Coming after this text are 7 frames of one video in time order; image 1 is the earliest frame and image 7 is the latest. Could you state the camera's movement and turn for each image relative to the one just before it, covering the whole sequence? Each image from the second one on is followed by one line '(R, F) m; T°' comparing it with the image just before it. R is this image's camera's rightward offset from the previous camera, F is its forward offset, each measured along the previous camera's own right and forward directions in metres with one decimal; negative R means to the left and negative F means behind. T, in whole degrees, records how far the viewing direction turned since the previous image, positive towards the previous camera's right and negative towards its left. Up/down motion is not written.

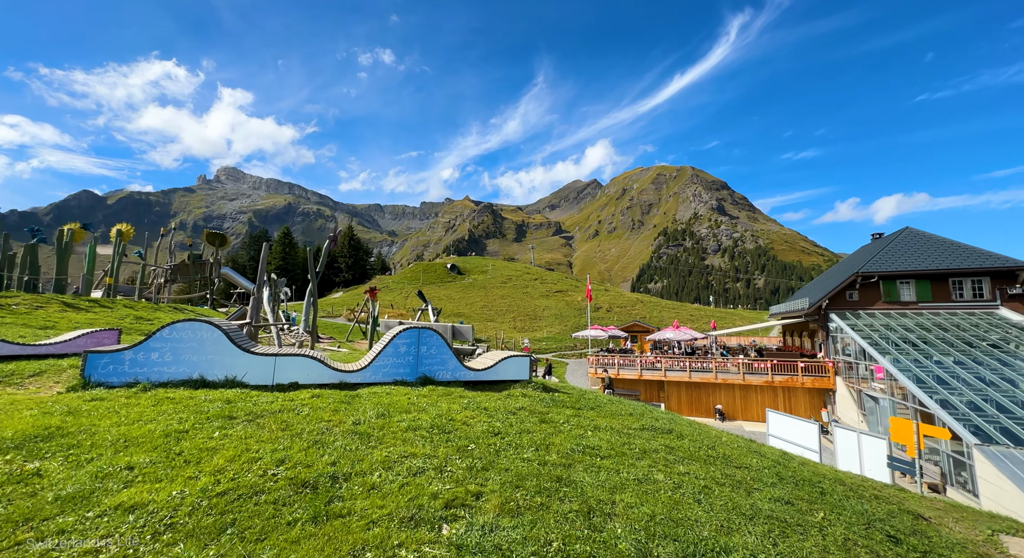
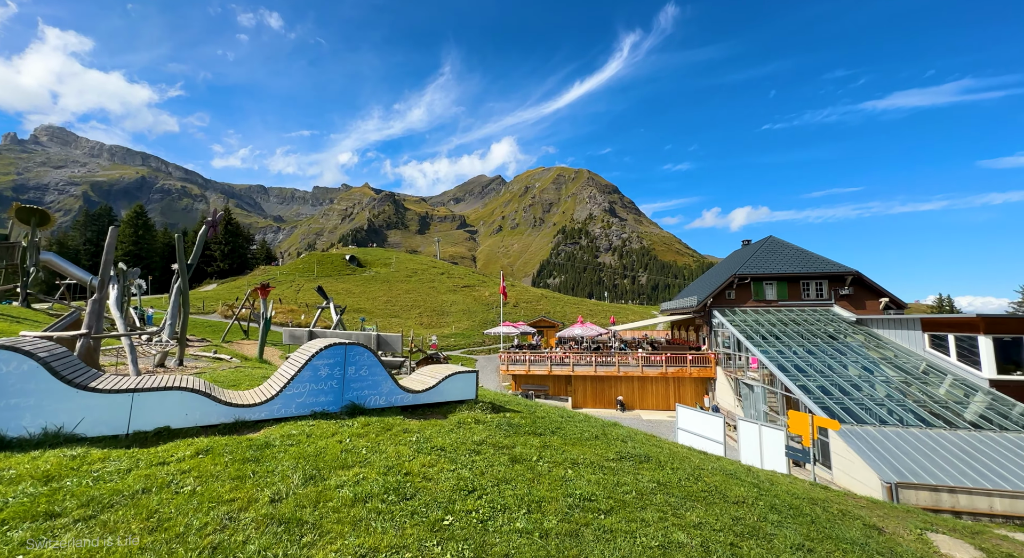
(-1.2, +2.2) m; +13°
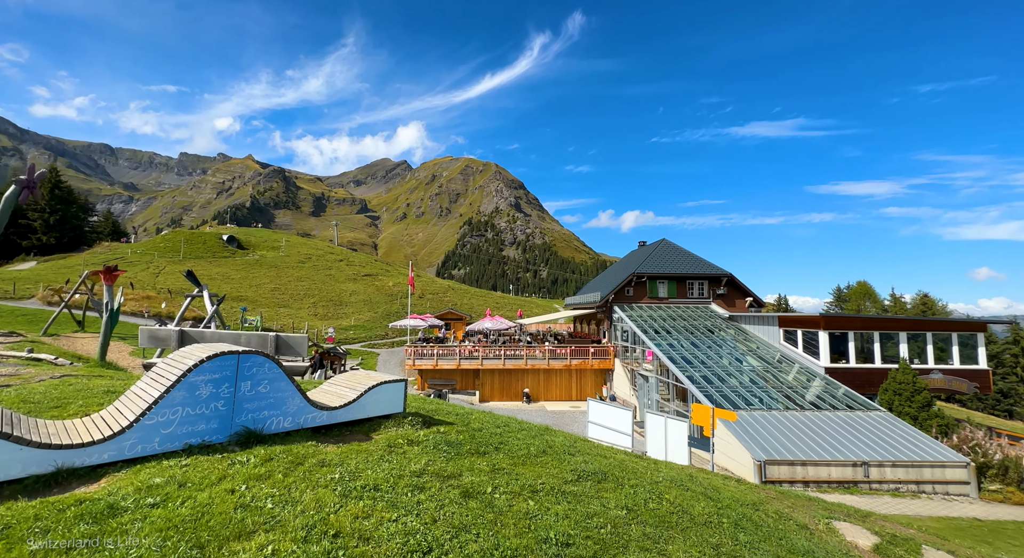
(-0.8, +1.6) m; +12°
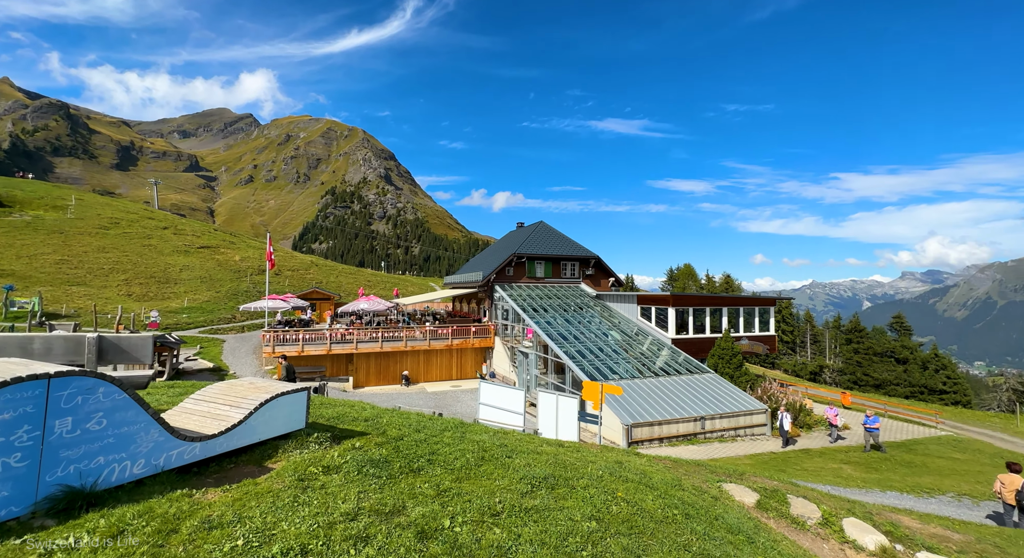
(-1.1, +1.5) m; +16°
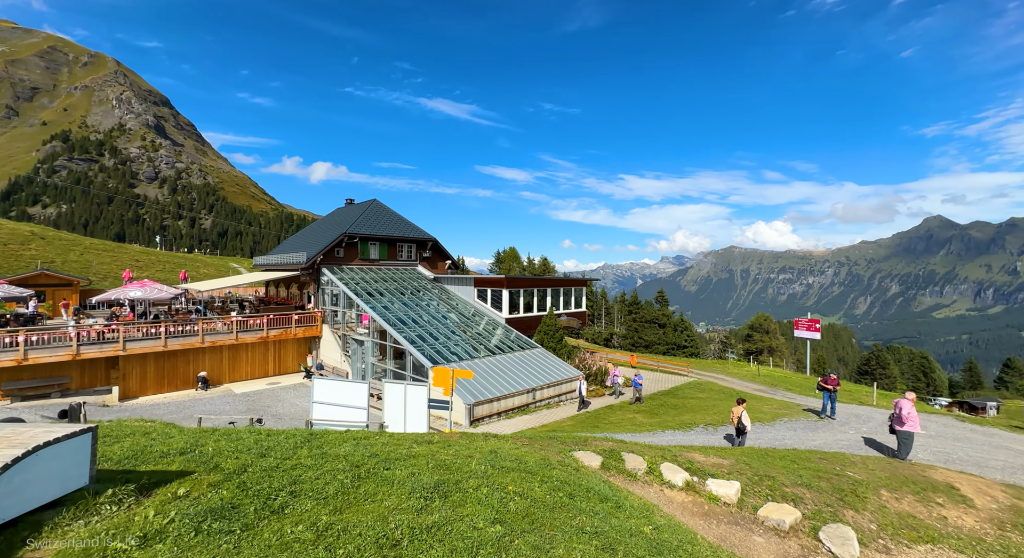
(-0.8, +1.0) m; +21°
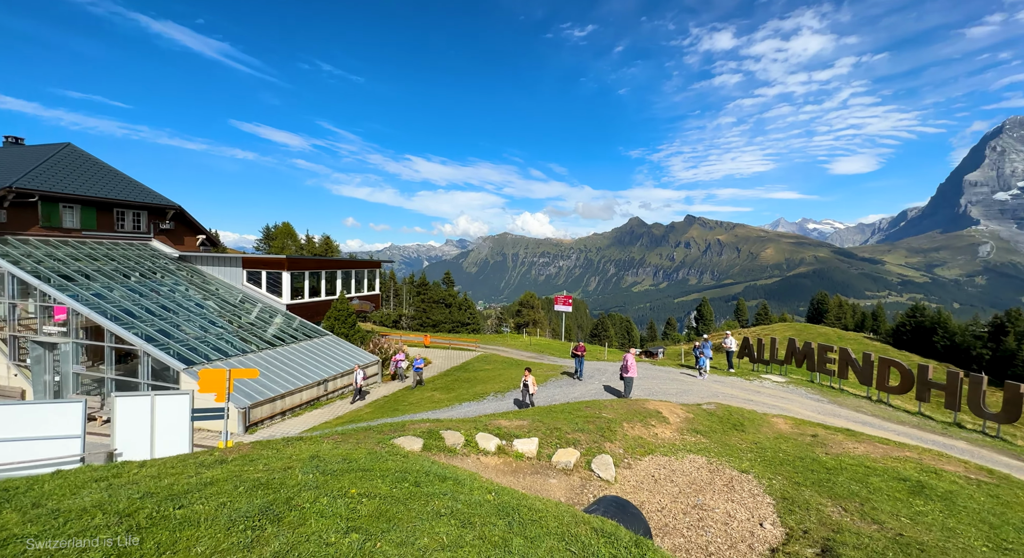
(-1.7, +1.1) m; +29°
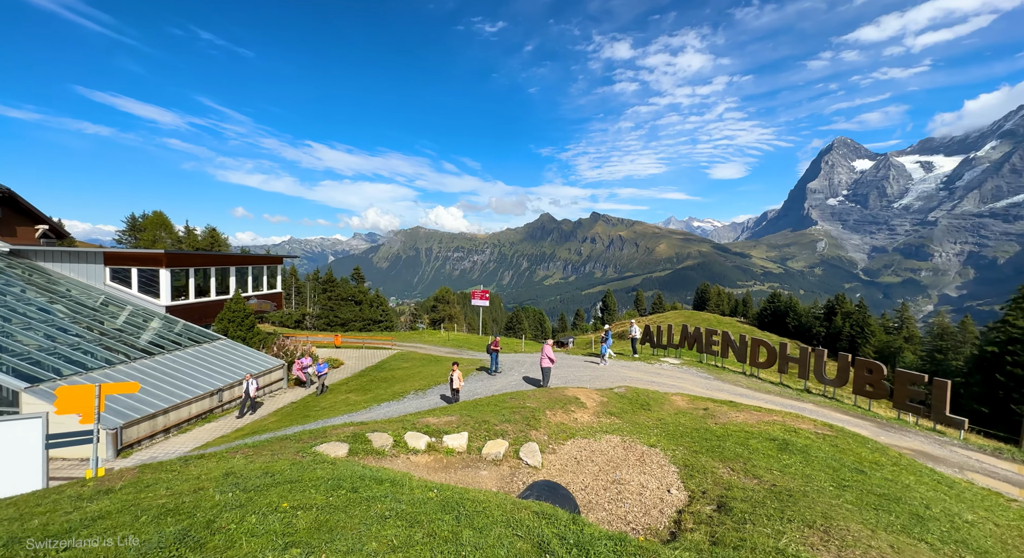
(-1.4, +0.3) m; +14°
